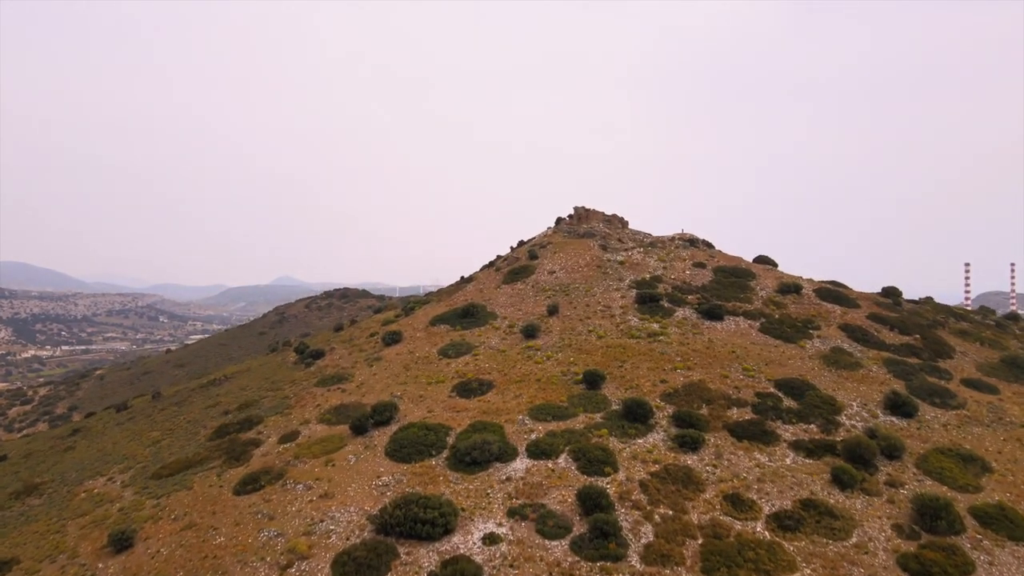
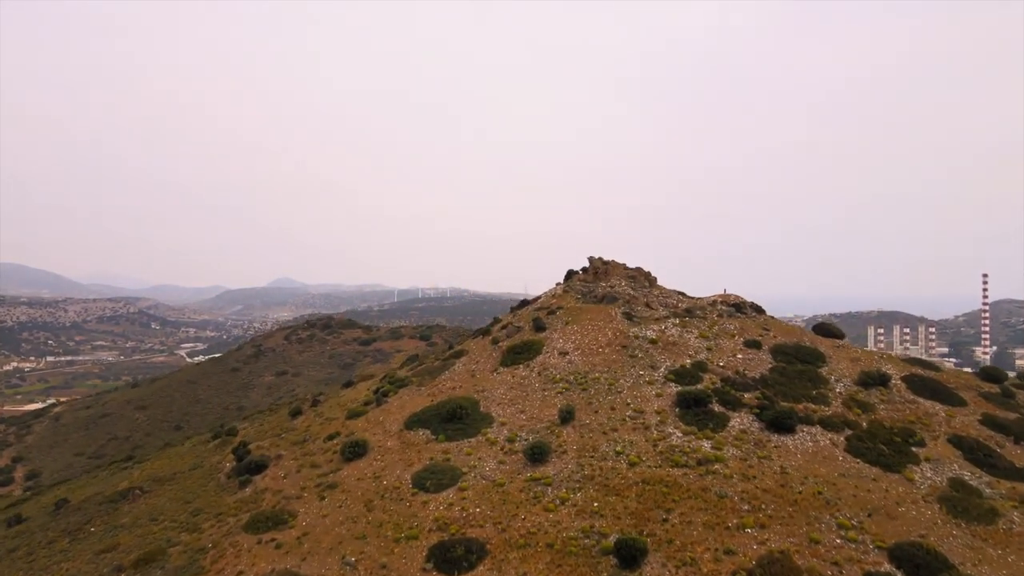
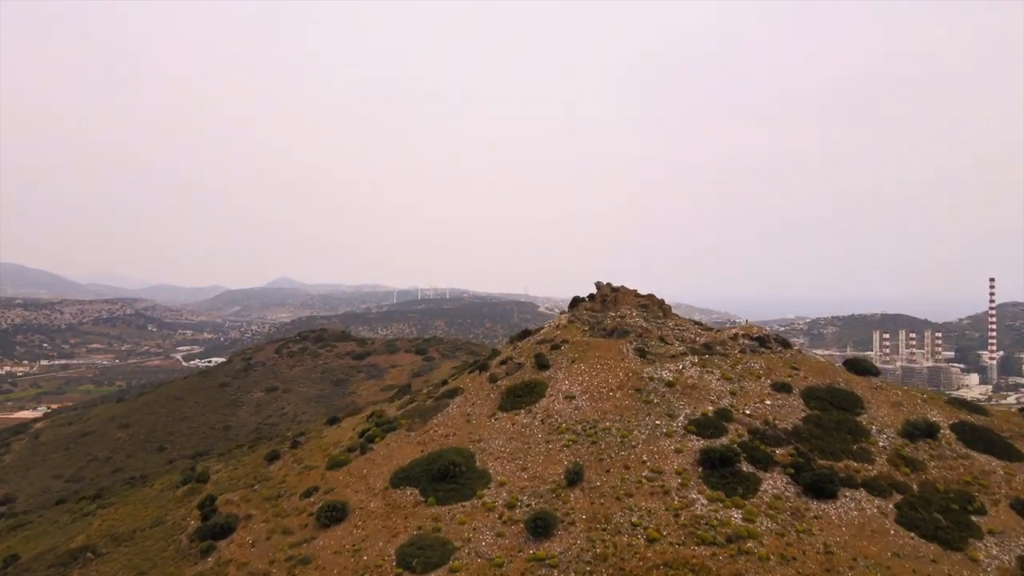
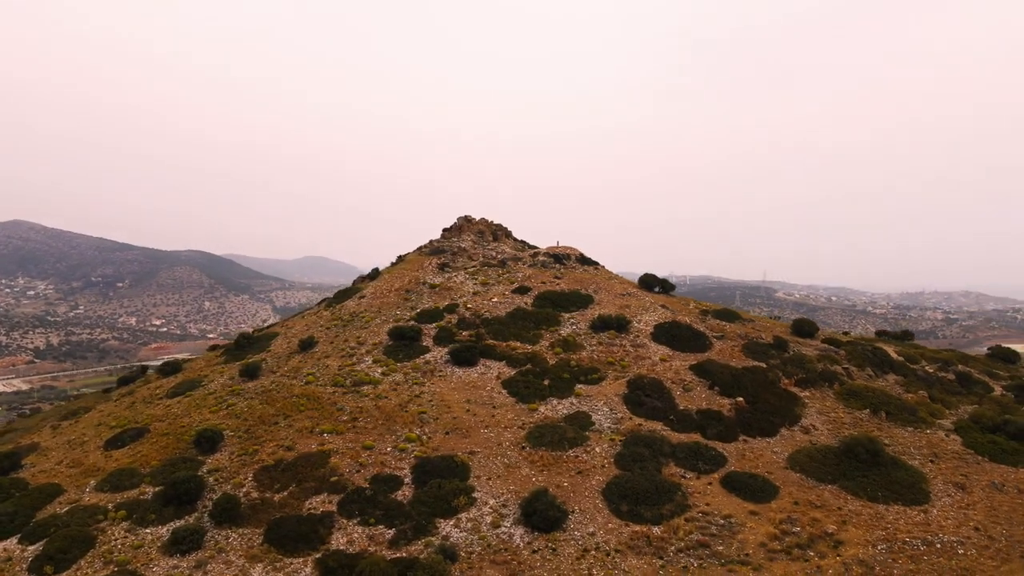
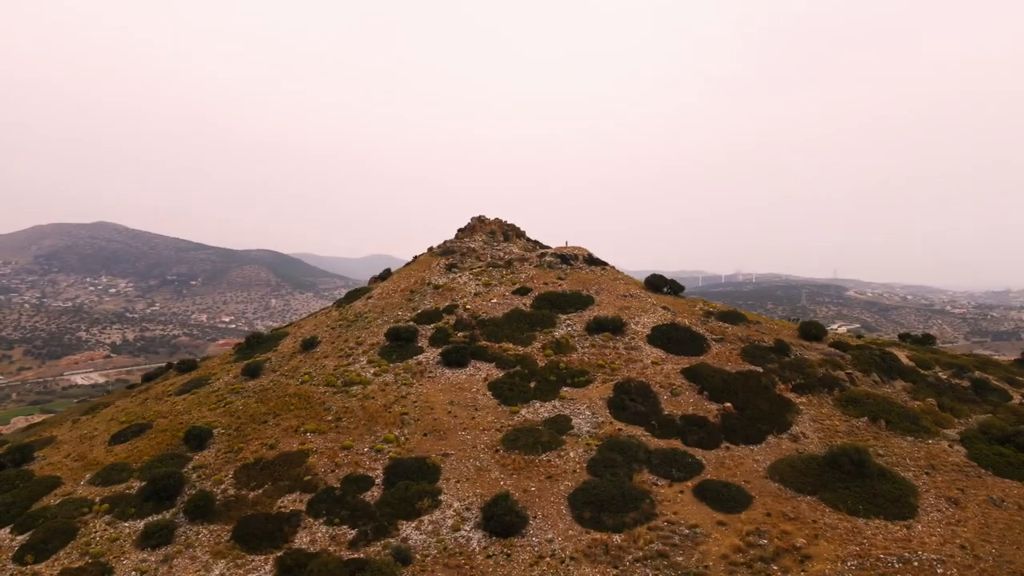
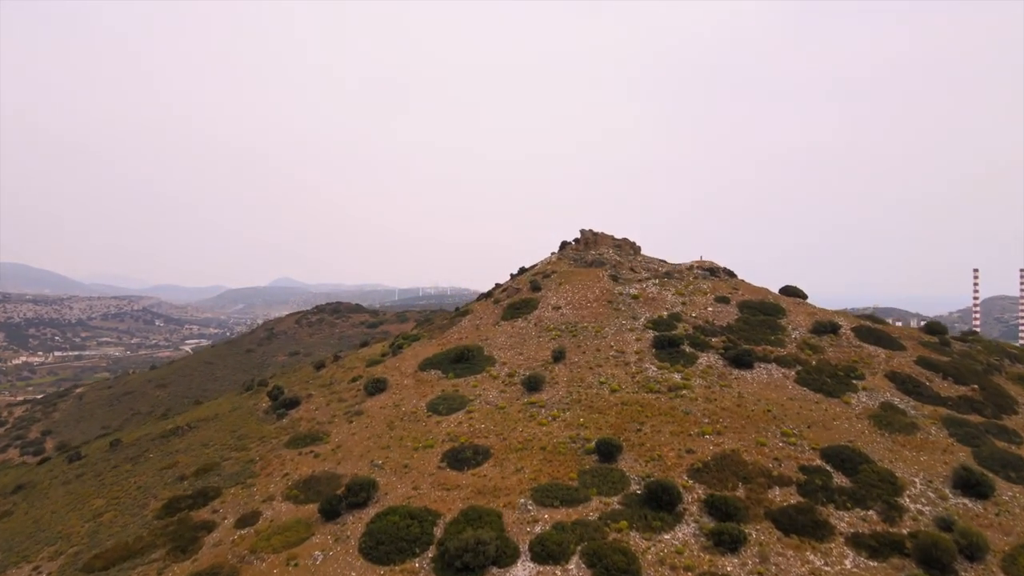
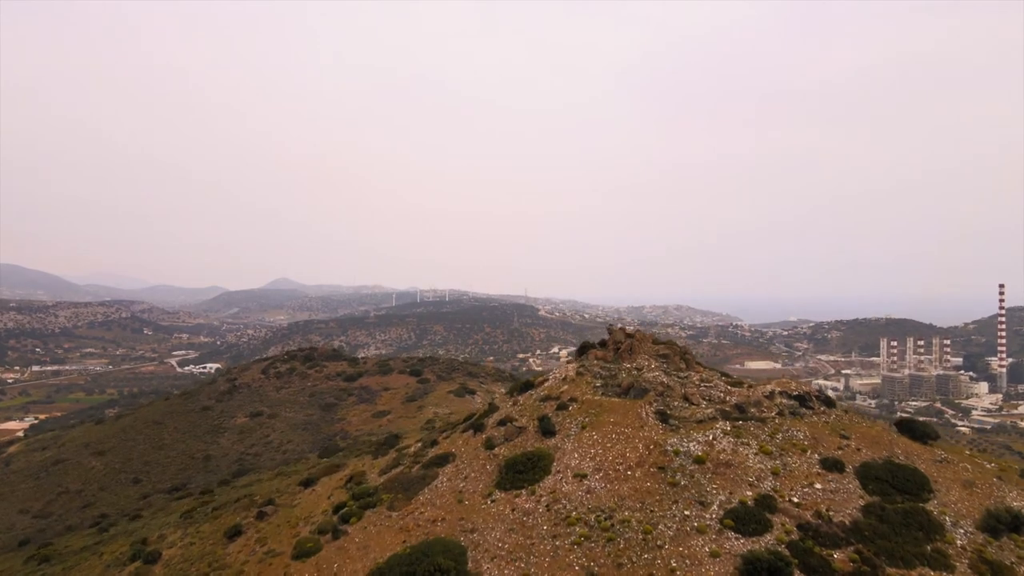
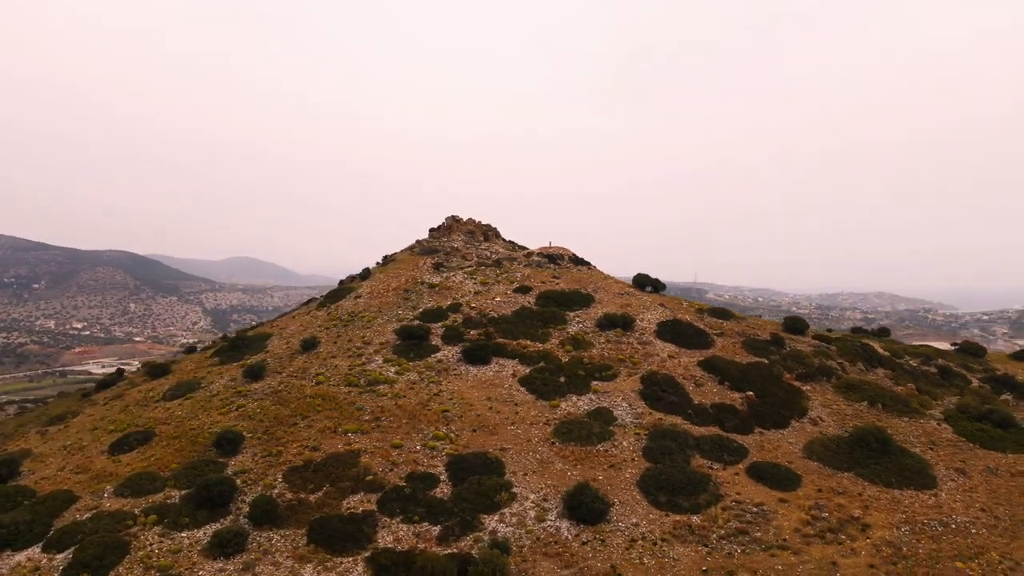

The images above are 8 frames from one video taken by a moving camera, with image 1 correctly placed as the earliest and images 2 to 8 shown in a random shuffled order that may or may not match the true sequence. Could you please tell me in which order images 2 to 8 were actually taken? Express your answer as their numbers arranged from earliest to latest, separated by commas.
6, 2, 3, 7, 5, 4, 8
